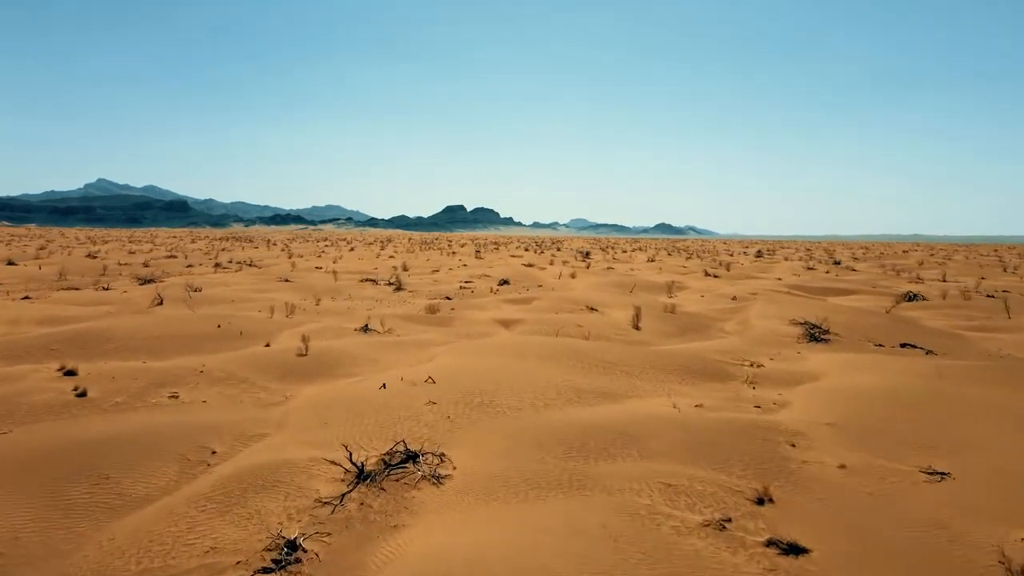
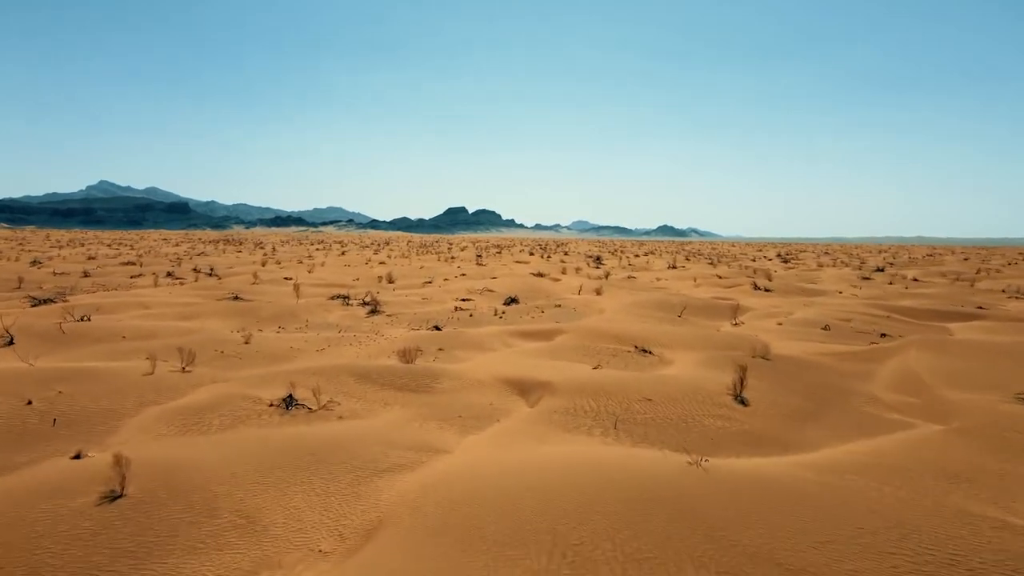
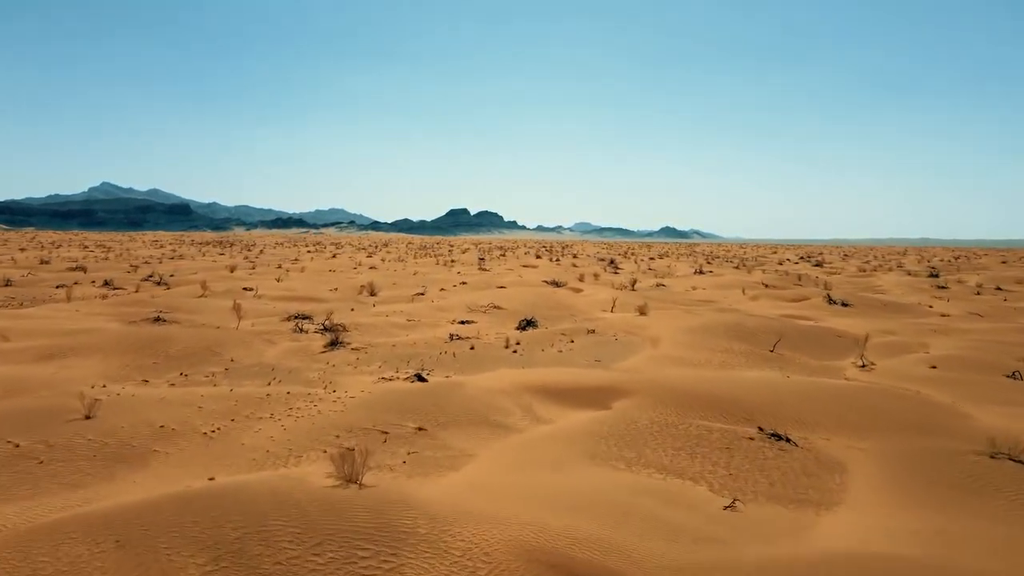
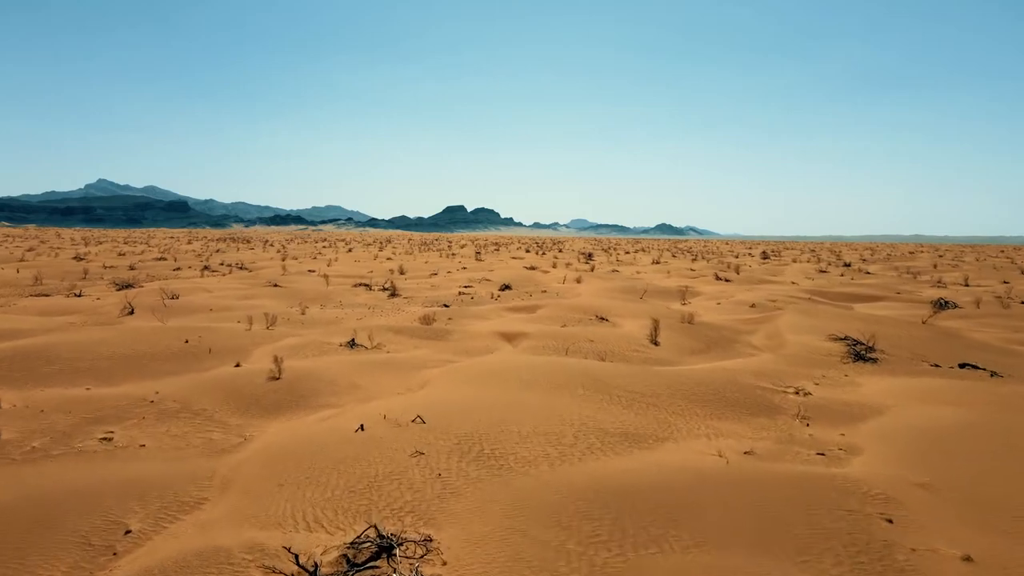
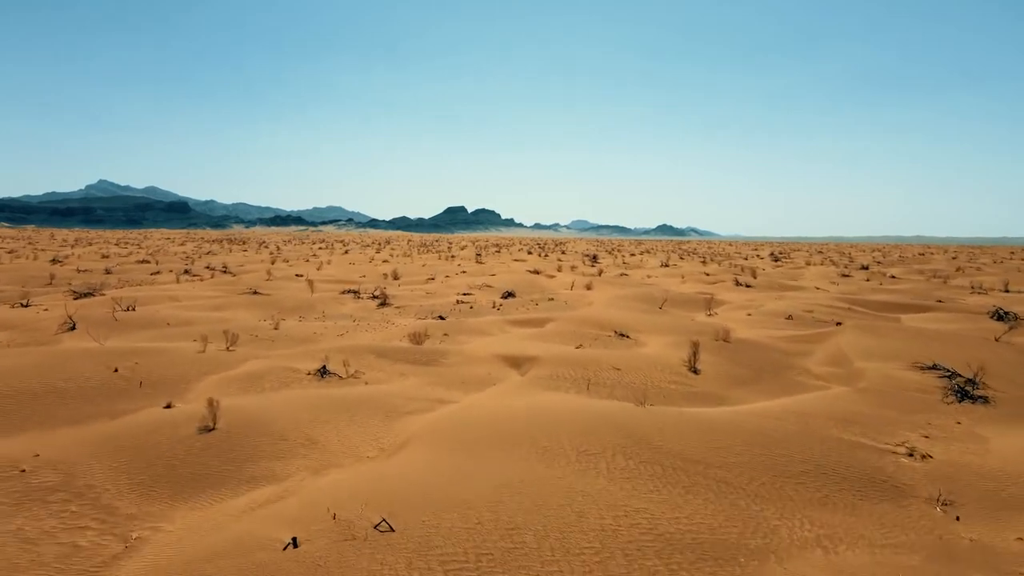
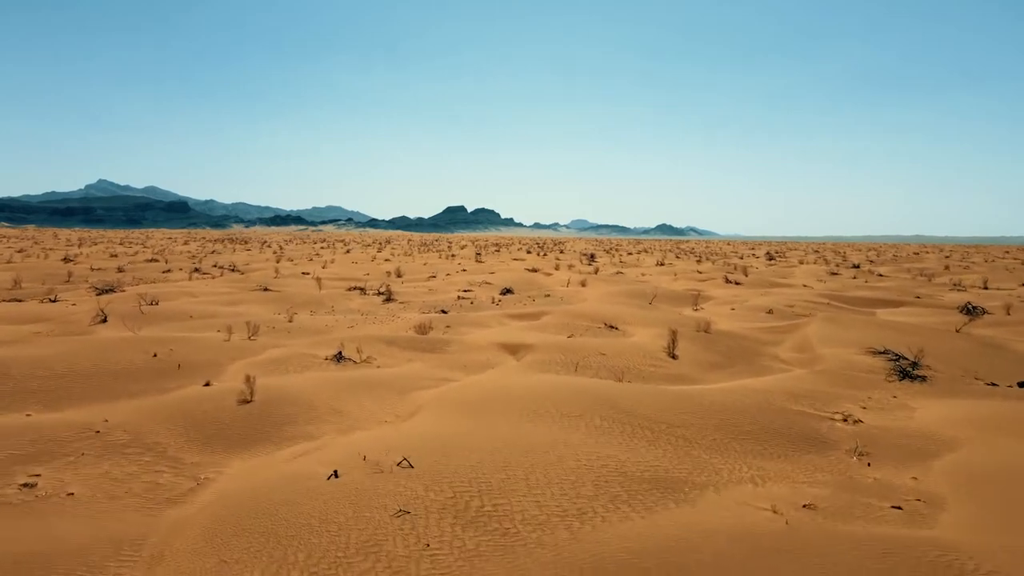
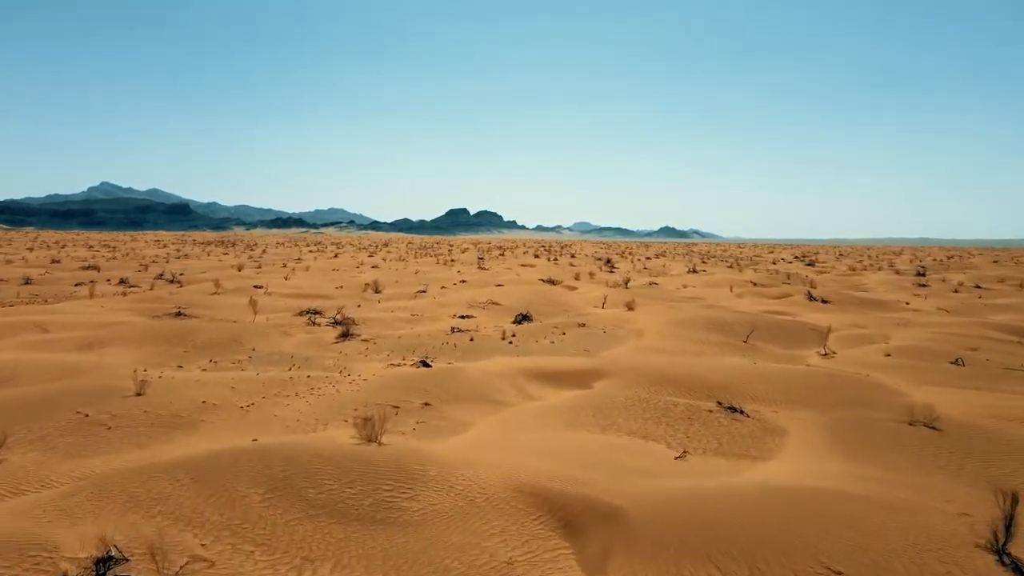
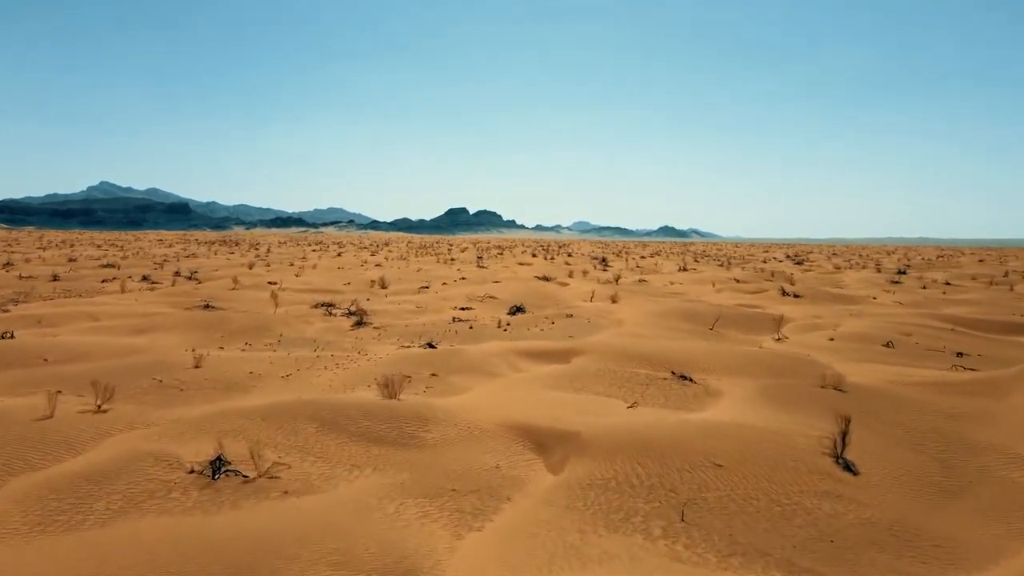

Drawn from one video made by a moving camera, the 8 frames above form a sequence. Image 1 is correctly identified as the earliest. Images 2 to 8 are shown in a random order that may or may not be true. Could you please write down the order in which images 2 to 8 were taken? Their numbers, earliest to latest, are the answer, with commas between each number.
4, 6, 5, 2, 8, 7, 3
